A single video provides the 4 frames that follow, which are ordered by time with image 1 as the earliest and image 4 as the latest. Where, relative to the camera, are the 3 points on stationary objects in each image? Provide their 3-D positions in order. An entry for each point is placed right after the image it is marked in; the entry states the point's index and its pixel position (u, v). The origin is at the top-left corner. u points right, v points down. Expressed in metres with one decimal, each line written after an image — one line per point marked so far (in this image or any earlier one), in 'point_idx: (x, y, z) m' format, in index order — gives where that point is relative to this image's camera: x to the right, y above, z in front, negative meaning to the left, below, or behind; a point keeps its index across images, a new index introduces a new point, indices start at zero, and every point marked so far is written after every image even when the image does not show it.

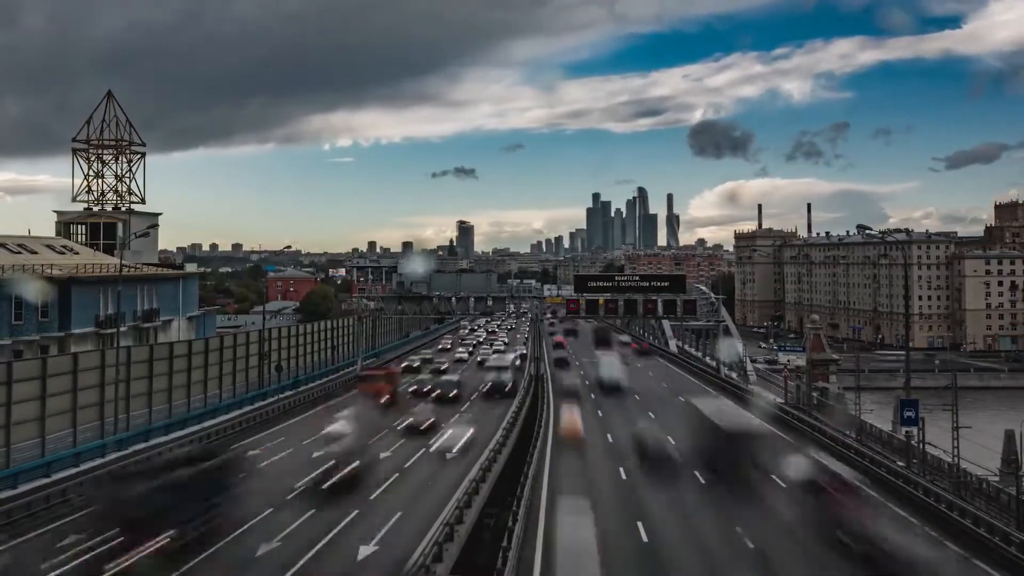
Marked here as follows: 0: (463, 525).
0: (-1.2, -6.0, +17.5) m
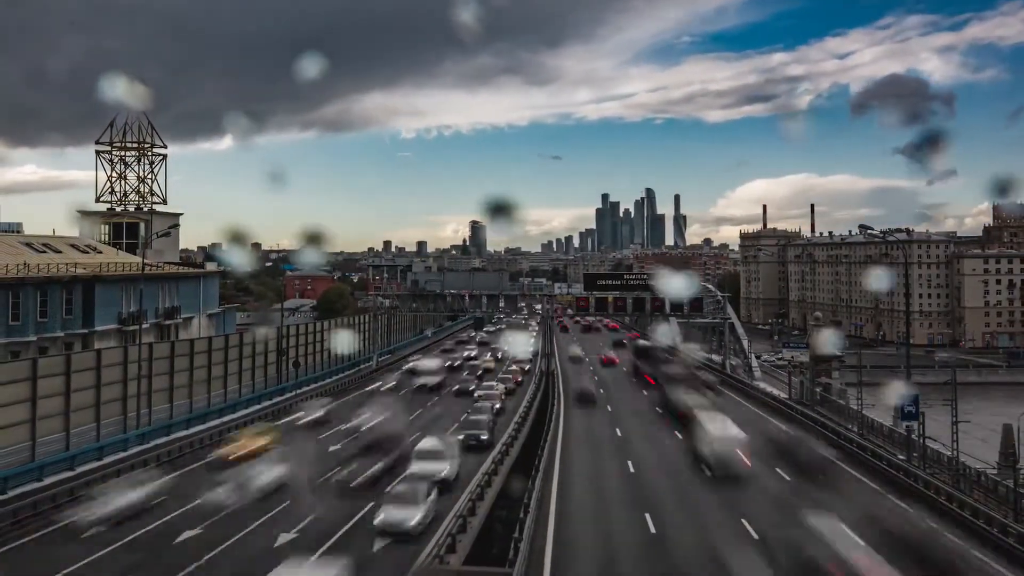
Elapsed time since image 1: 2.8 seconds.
0: (-0.9, -5.9, +18.4) m
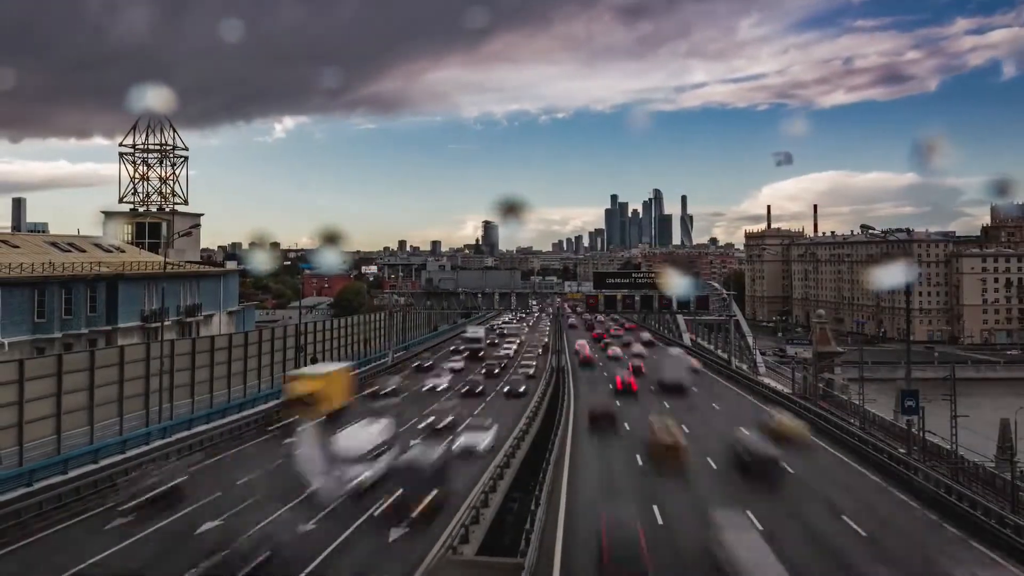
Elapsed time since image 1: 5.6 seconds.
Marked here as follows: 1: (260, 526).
0: (-0.6, -5.9, +19.5) m
1: (-6.6, -6.3, +19.3) m
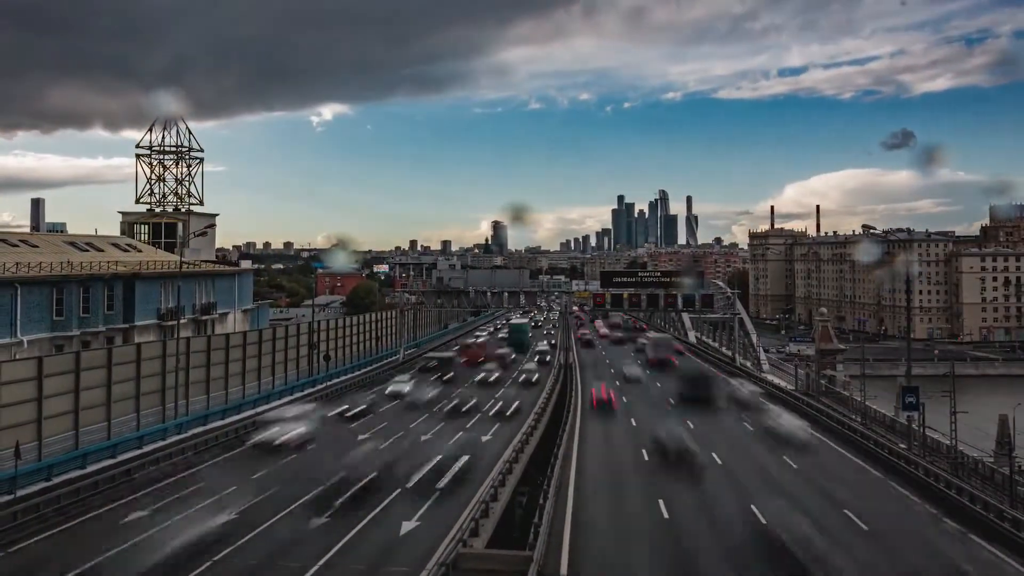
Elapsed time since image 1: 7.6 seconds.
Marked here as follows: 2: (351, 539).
0: (-0.4, -5.8, +20.2) m
1: (-6.4, -6.2, +20.1) m
2: (-3.9, -6.1, +18.3) m
